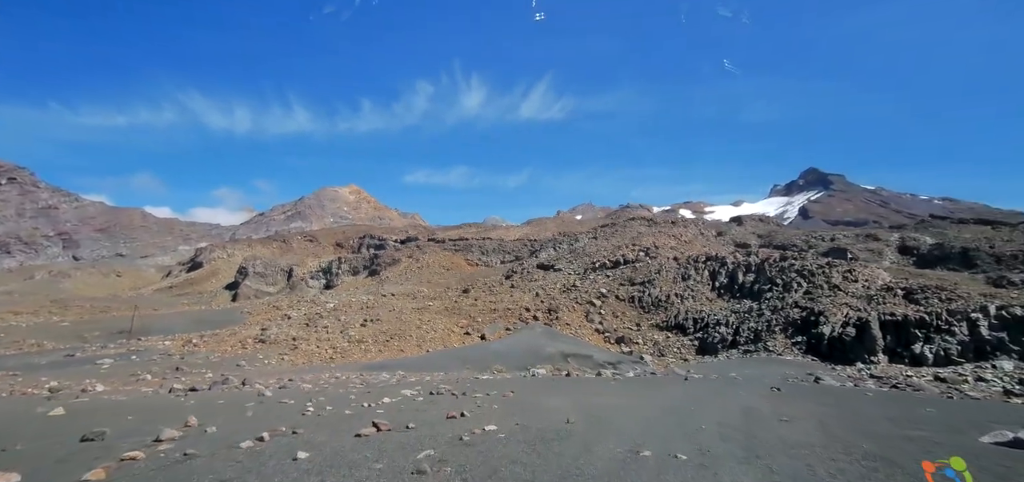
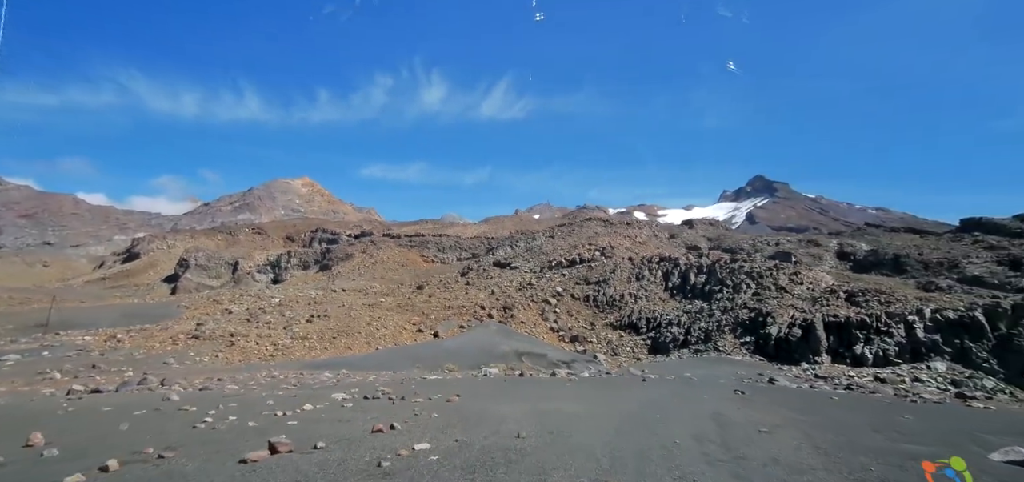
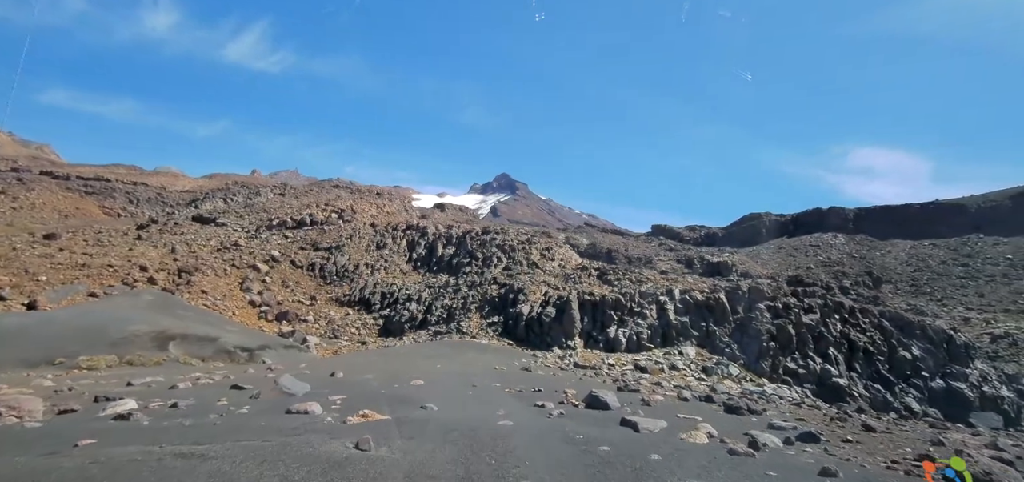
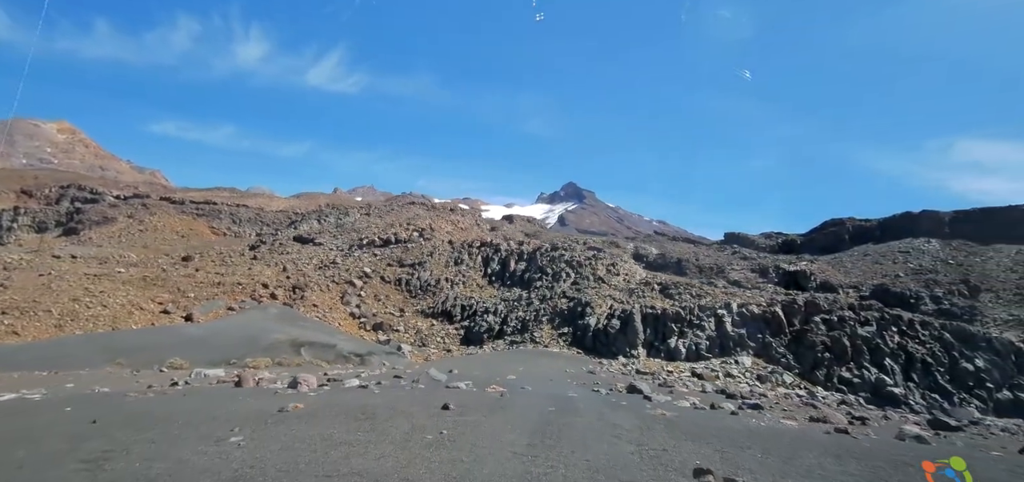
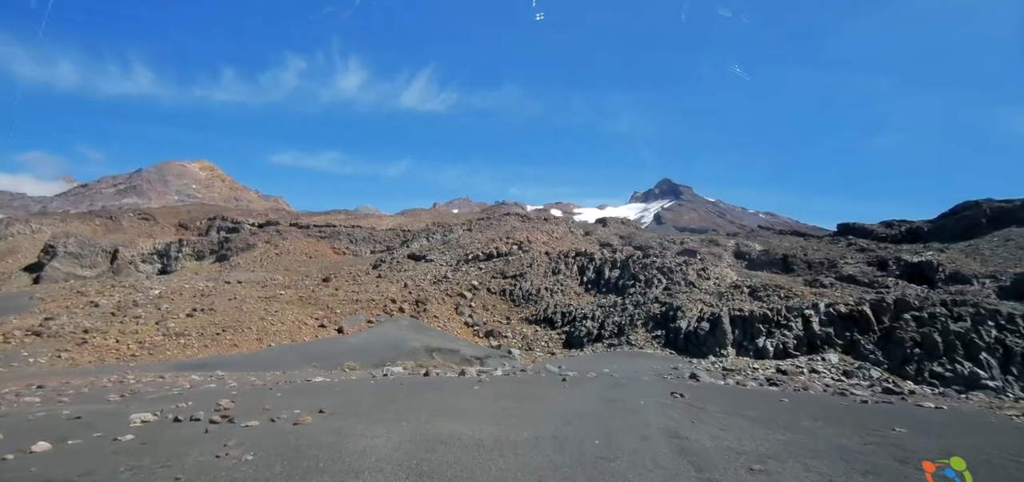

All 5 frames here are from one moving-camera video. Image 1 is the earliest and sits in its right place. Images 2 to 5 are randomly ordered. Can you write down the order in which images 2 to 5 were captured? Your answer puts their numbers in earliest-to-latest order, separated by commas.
2, 5, 4, 3
